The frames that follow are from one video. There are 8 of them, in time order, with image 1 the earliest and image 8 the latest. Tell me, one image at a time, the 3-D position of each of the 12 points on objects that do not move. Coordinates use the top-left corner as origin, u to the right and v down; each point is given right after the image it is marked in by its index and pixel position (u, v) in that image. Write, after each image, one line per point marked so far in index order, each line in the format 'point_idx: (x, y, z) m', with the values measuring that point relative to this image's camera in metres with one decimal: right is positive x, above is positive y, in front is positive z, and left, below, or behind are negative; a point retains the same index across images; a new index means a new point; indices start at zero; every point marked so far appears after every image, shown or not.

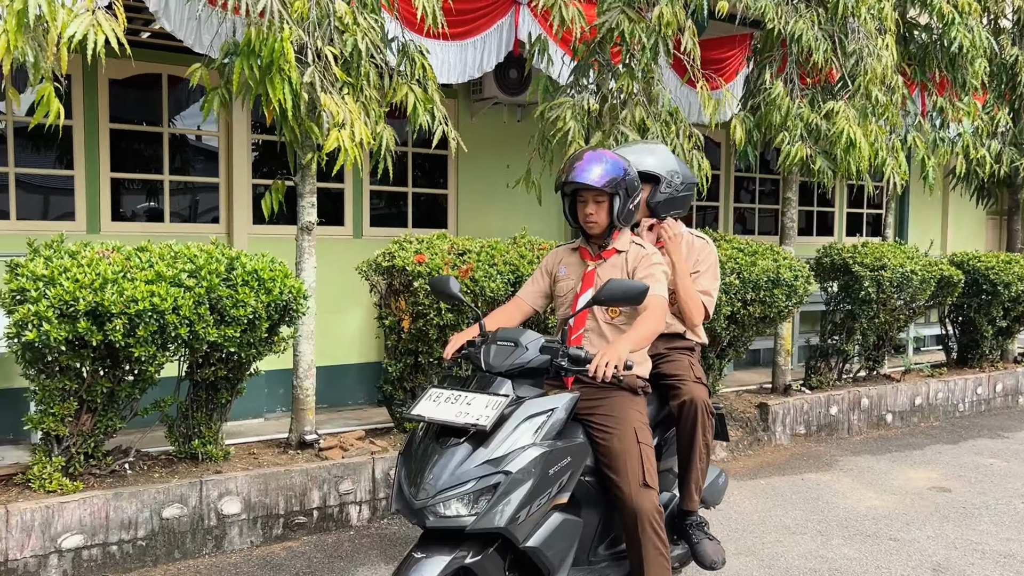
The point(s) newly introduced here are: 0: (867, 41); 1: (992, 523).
0: (+2.4, +1.7, +6.2) m
1: (+2.5, -1.2, +4.6) m
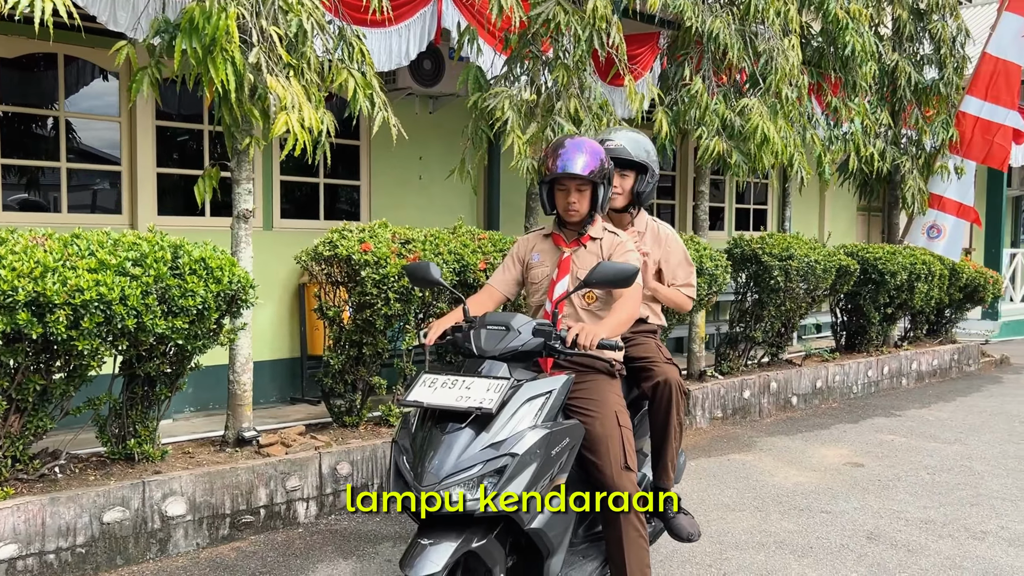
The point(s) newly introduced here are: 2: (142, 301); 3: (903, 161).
0: (+1.9, +1.8, +6.5) m
1: (+2.2, -1.1, +4.9) m
2: (-1.4, 0.0, +3.5) m
3: (+3.7, +1.2, +8.4) m
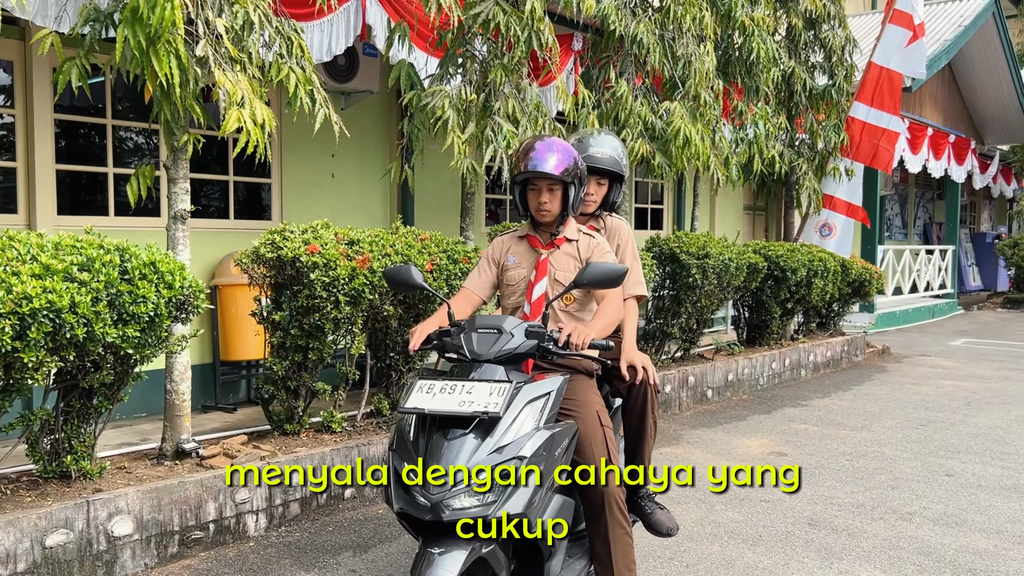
0: (+1.4, +1.8, +6.7) m
1: (+1.9, -1.1, +5.2) m
2: (-1.5, -0.1, +3.3) m
3: (+2.9, +1.2, +8.9) m
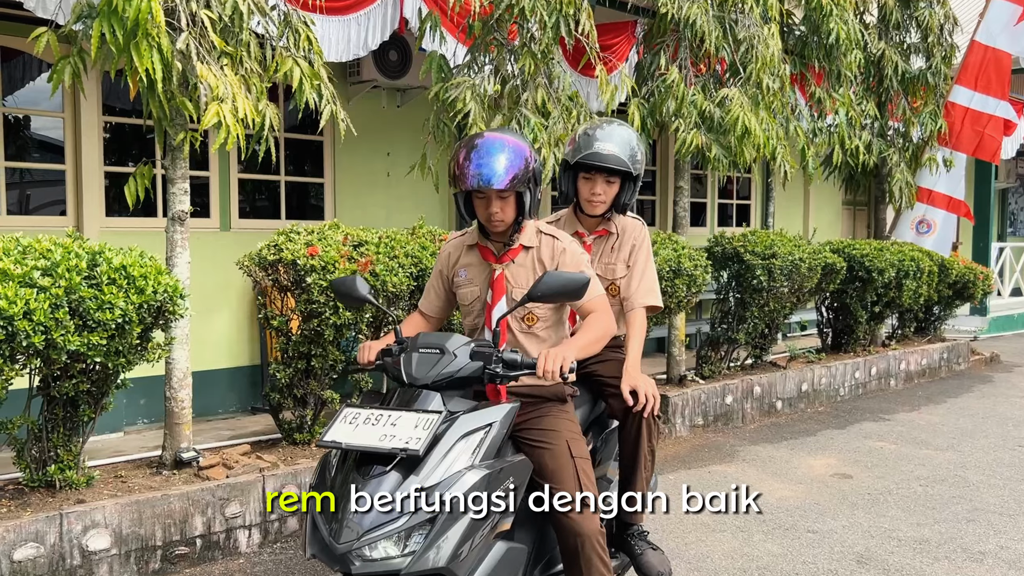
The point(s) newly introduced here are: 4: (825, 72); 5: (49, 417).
0: (+1.7, +1.8, +6.1) m
1: (+2.0, -1.1, +4.6) m
2: (-1.6, -0.1, +3.1) m
3: (+3.5, +1.2, +8.1) m
4: (+2.6, +1.8, +7.5) m
5: (-1.9, -0.5, +3.6) m
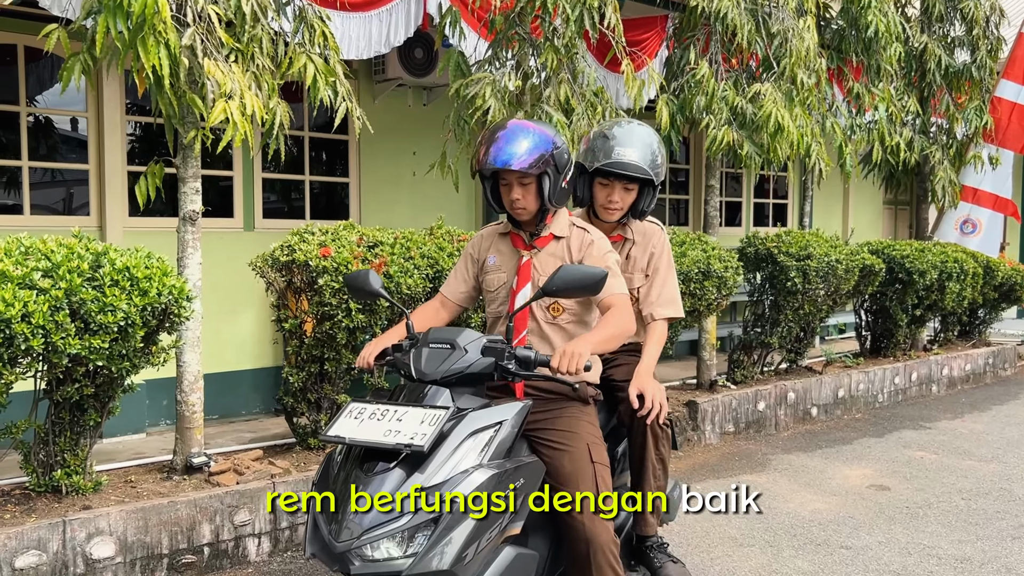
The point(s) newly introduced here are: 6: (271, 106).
0: (+1.9, +1.8, +5.9) m
1: (+2.1, -1.2, +4.4) m
2: (-1.6, -0.1, +3.0) m
3: (+3.7, +1.2, +7.9) m
4: (+2.8, +1.8, +7.2) m
5: (-1.8, -0.5, +3.5) m
6: (-1.1, +0.8, +3.9) m
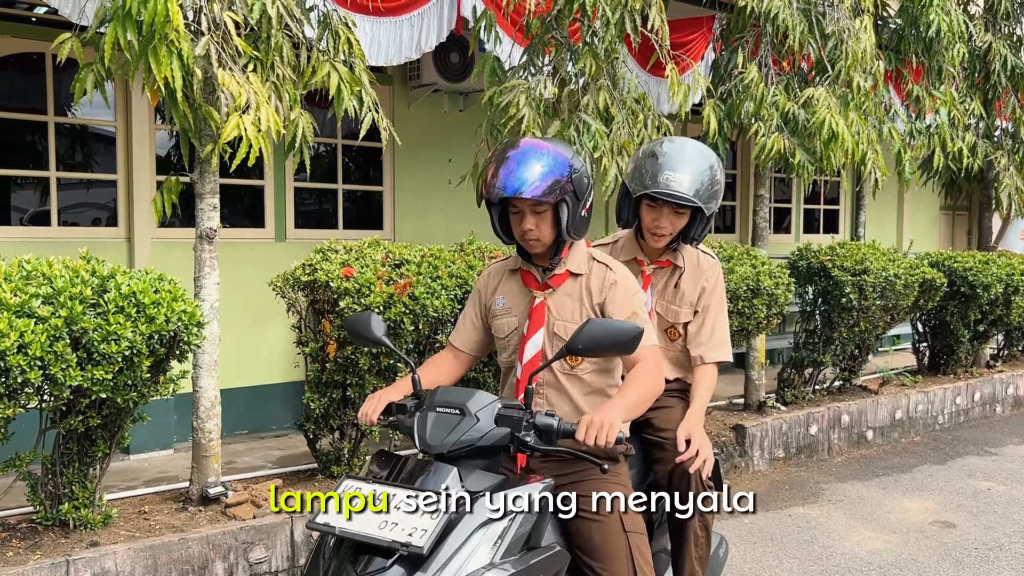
0: (+2.1, +1.7, +5.6) m
1: (+2.2, -1.3, +4.0) m
2: (-1.5, -0.2, +2.8) m
3: (+4.0, +1.1, +7.4) m
4: (+3.1, +1.7, +6.8) m
5: (-1.7, -0.6, +3.4) m
6: (-0.9, +0.7, +3.7) m
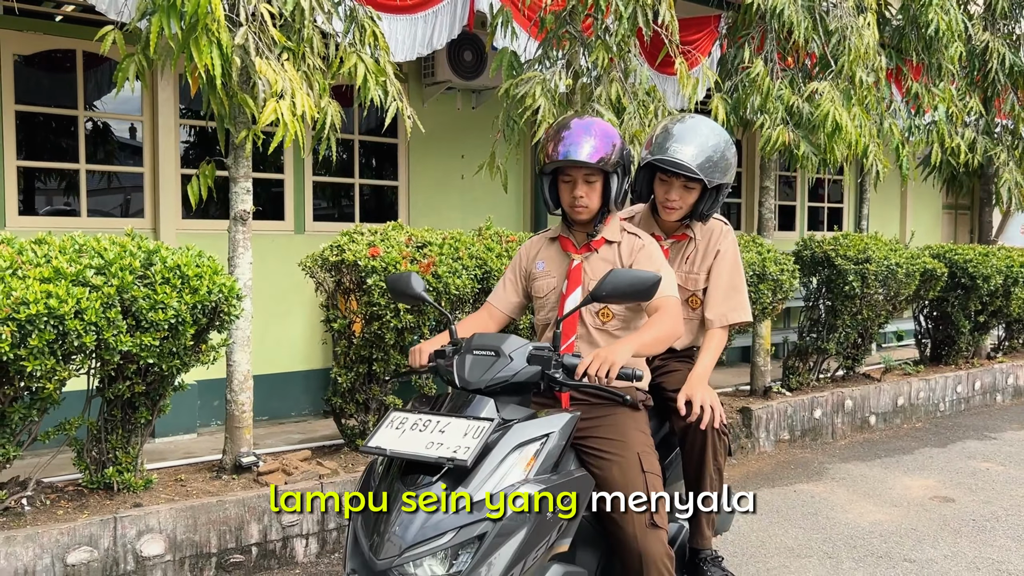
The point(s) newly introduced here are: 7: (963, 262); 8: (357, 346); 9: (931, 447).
0: (+2.2, +1.7, +5.8) m
1: (+2.3, -1.2, +4.2) m
2: (-1.4, -0.1, +3.0) m
3: (+4.1, +1.2, +7.6) m
4: (+3.2, +1.8, +7.0) m
5: (-1.6, -0.5, +3.6) m
6: (-0.8, +0.8, +3.9) m
7: (+3.6, +0.2, +7.1) m
8: (-0.7, -0.3, +4.1) m
9: (+2.8, -1.1, +5.9) m
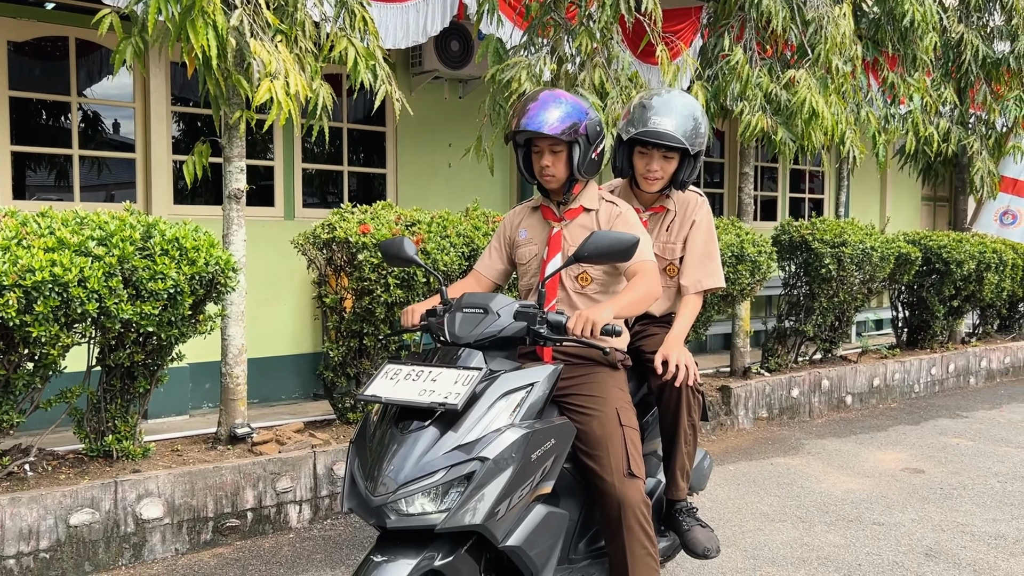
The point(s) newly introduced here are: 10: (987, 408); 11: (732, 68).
0: (+2.1, +1.9, +5.9) m
1: (+2.3, -1.1, +4.4) m
2: (-1.4, 0.0, +3.2) m
3: (+4.0, +1.3, +7.8) m
4: (+3.1, +1.9, +7.2) m
5: (-1.7, -0.4, +3.7) m
6: (-0.9, +0.9, +4.0) m
7: (+3.5, +0.3, +7.3) m
8: (-0.8, -0.2, +4.2) m
9: (+2.7, -0.9, +6.1) m
10: (+3.6, -0.9, +6.8) m
11: (+1.4, +1.4, +5.7) m
